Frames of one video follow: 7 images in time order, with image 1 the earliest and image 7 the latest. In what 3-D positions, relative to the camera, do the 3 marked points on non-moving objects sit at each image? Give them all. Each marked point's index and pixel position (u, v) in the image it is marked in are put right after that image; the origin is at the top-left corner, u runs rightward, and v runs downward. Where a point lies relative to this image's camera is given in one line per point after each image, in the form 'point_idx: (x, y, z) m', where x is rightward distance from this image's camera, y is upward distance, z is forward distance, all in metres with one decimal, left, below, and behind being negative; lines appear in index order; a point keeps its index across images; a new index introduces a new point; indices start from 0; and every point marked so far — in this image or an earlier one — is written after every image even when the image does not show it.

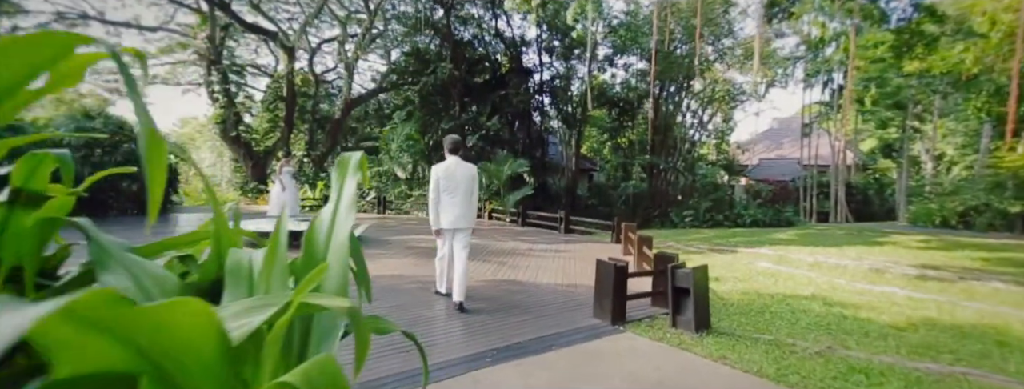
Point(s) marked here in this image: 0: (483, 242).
0: (-0.5, -0.8, +7.8) m
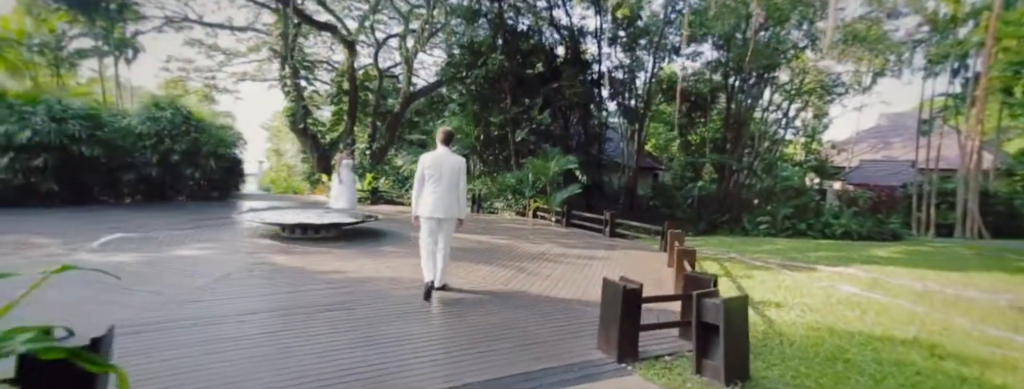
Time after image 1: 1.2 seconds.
0: (0.0, -0.8, +7.1) m
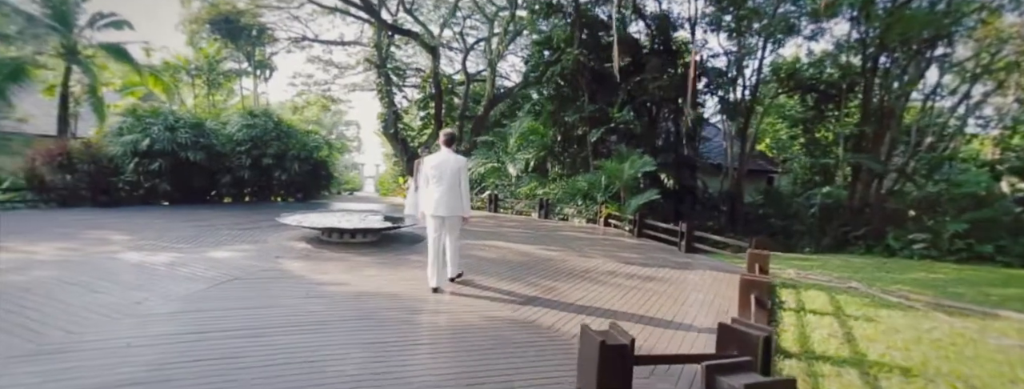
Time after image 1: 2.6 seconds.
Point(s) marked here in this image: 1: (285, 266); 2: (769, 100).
0: (+0.7, -0.9, +6.3) m
1: (-2.5, -0.8, +4.9) m
2: (+6.7, +2.5, +11.7) m
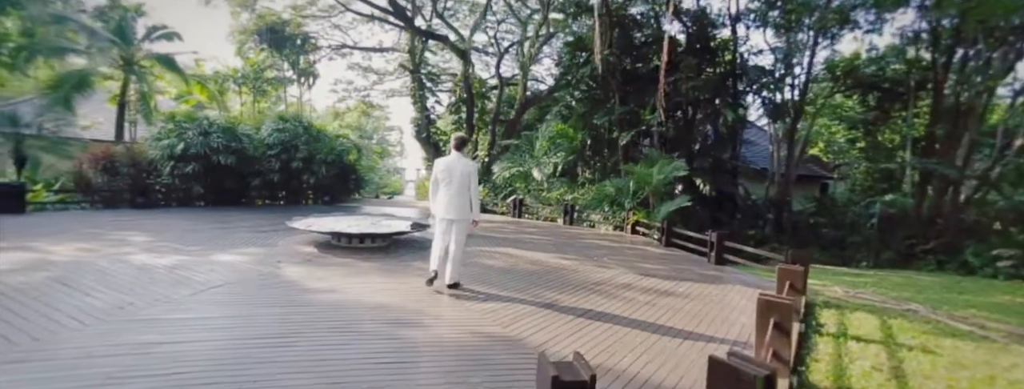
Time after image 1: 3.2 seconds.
0: (+0.8, -0.9, +5.9) m
1: (-2.5, -0.8, +4.8) m
2: (+7.3, +2.3, +10.7) m
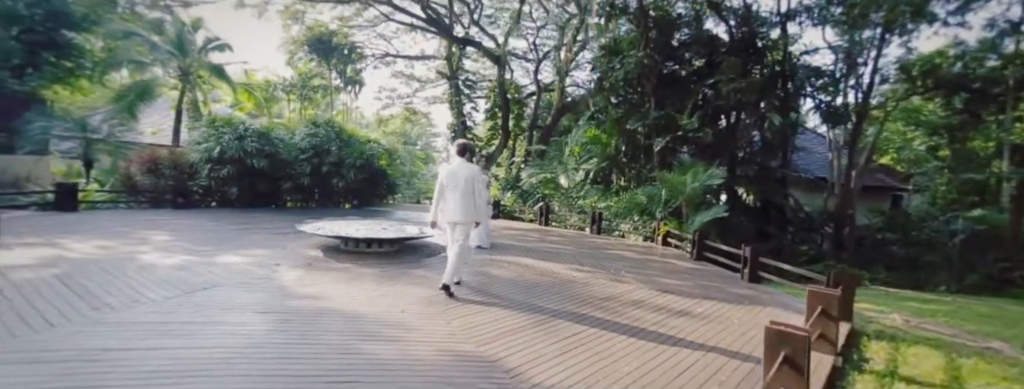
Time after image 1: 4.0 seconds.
0: (+0.9, -1.0, +5.4) m
1: (-2.5, -0.8, +4.7) m
2: (+8.0, +2.1, +9.6) m
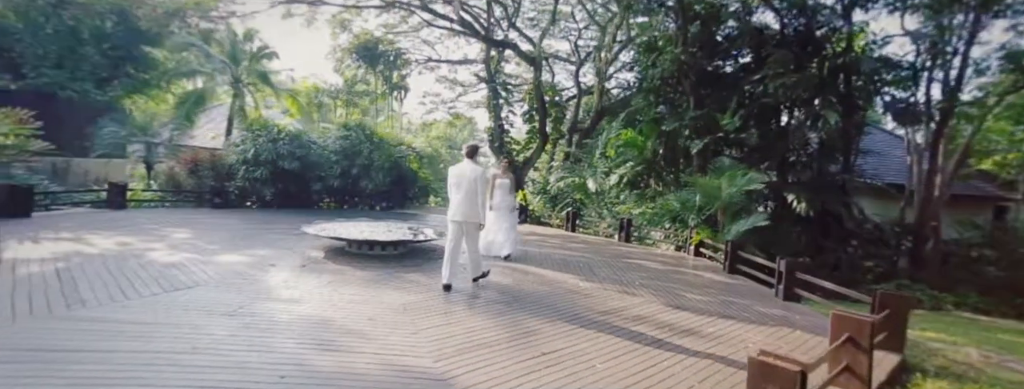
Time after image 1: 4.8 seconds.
0: (+0.9, -1.1, +4.9) m
1: (-2.5, -0.8, +4.7) m
2: (+8.4, +1.9, +8.3) m
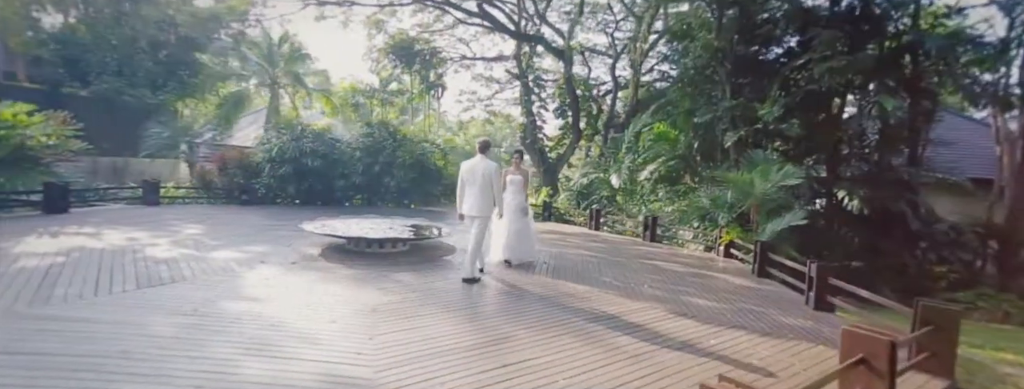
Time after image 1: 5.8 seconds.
0: (+0.8, -1.0, +4.5) m
1: (-2.6, -0.8, +4.5) m
2: (+8.7, +2.0, +7.0) m
